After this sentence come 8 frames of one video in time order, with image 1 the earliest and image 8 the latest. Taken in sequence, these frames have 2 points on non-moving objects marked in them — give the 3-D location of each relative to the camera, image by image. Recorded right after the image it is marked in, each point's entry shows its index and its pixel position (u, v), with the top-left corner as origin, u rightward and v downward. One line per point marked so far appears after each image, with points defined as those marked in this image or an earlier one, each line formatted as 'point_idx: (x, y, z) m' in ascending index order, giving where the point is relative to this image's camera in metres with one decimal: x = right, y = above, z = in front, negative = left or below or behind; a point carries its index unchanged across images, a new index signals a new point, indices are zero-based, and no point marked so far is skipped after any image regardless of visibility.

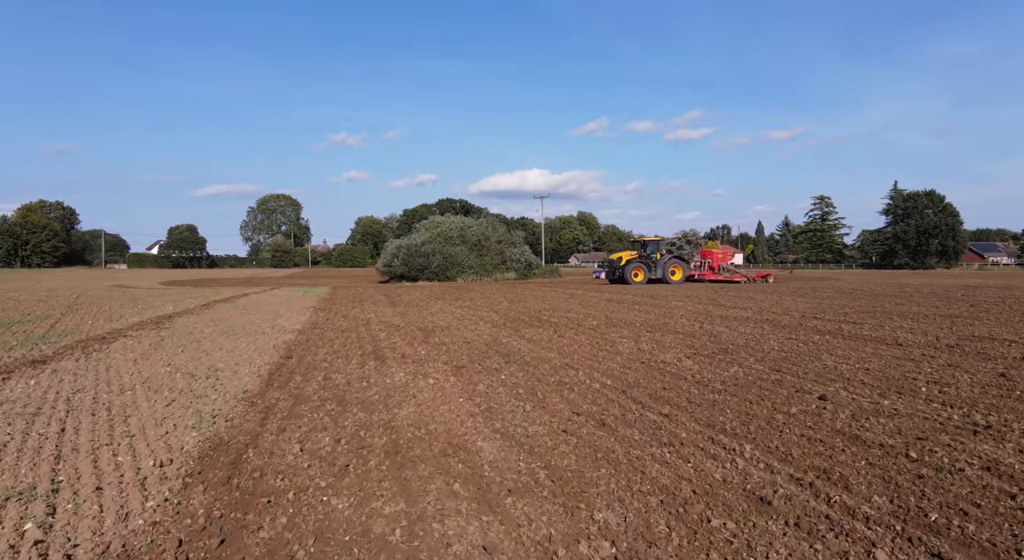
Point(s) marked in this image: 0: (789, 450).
0: (+2.2, -1.4, +4.2) m
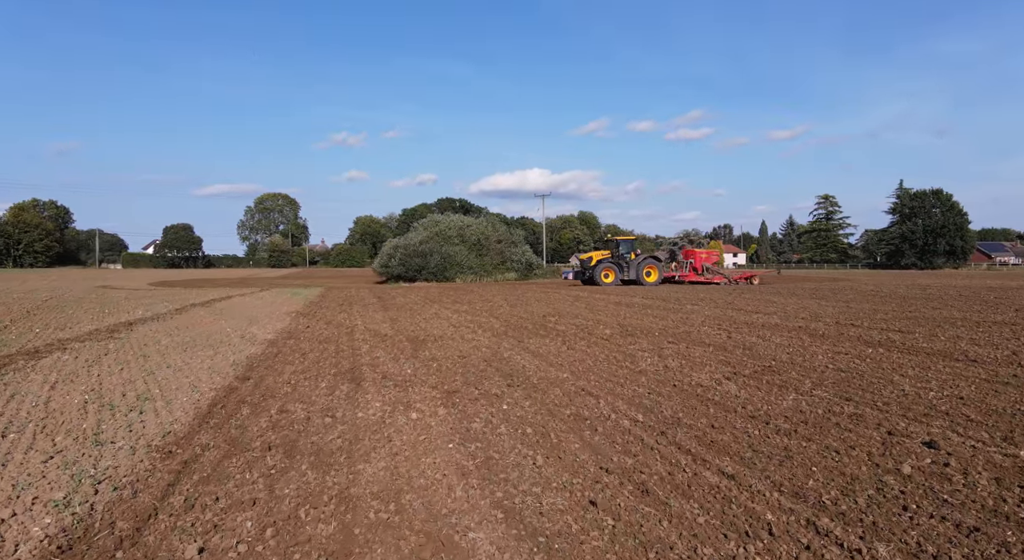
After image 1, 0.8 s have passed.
0: (+2.3, -1.4, +2.7) m
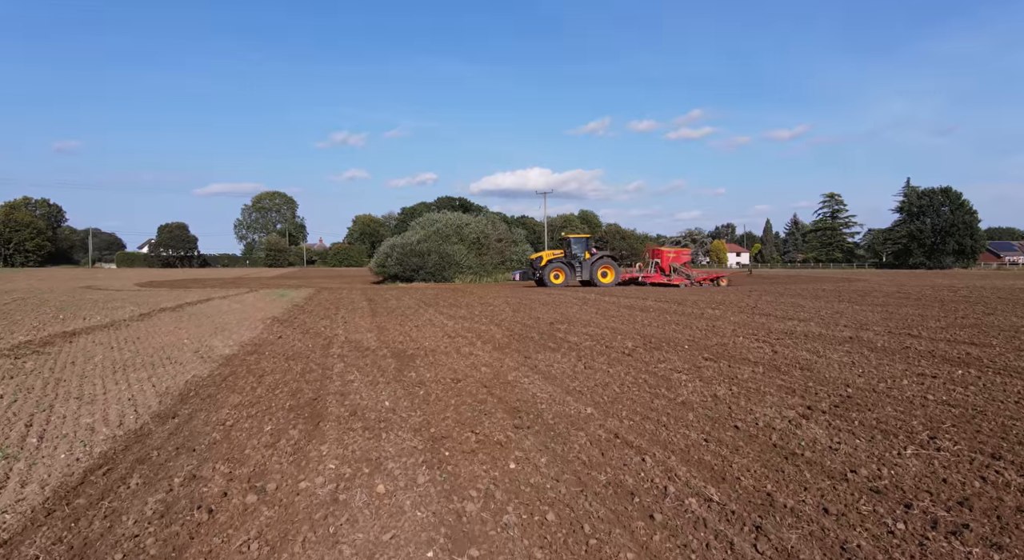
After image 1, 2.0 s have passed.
0: (+2.4, -1.5, +1.1) m
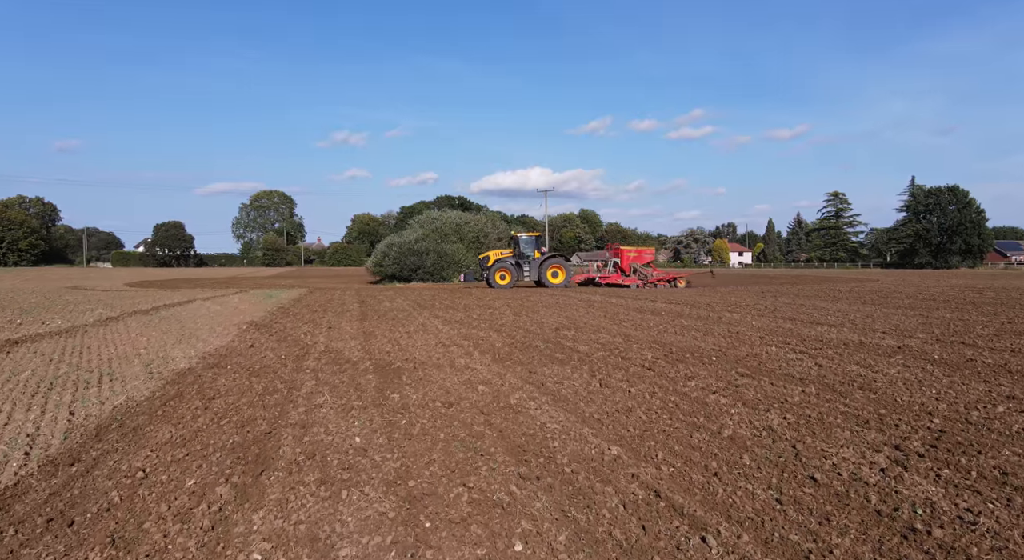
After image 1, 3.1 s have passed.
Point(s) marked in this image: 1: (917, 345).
0: (+2.4, -1.6, -0.2) m
1: (+7.5, -1.2, +9.5) m
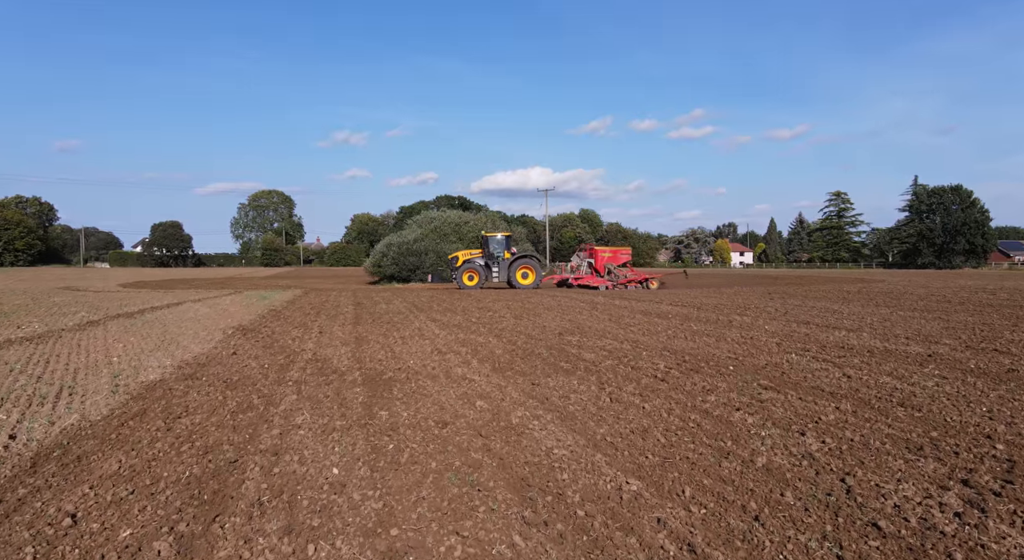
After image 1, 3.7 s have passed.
0: (+2.4, -1.6, -0.8) m
1: (+7.5, -1.2, +8.9) m
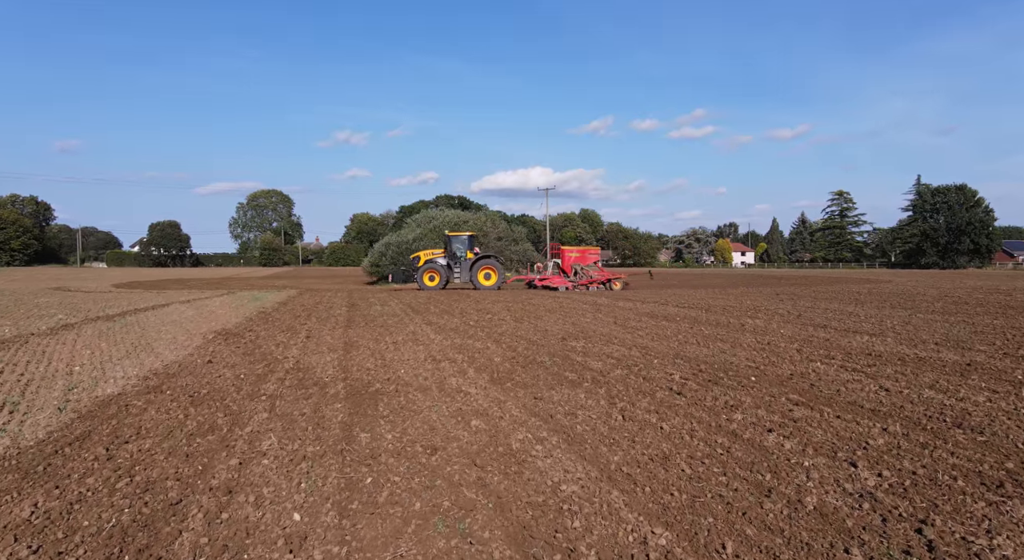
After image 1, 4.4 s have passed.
0: (+2.4, -1.6, -1.5) m
1: (+7.5, -1.3, +8.2) m
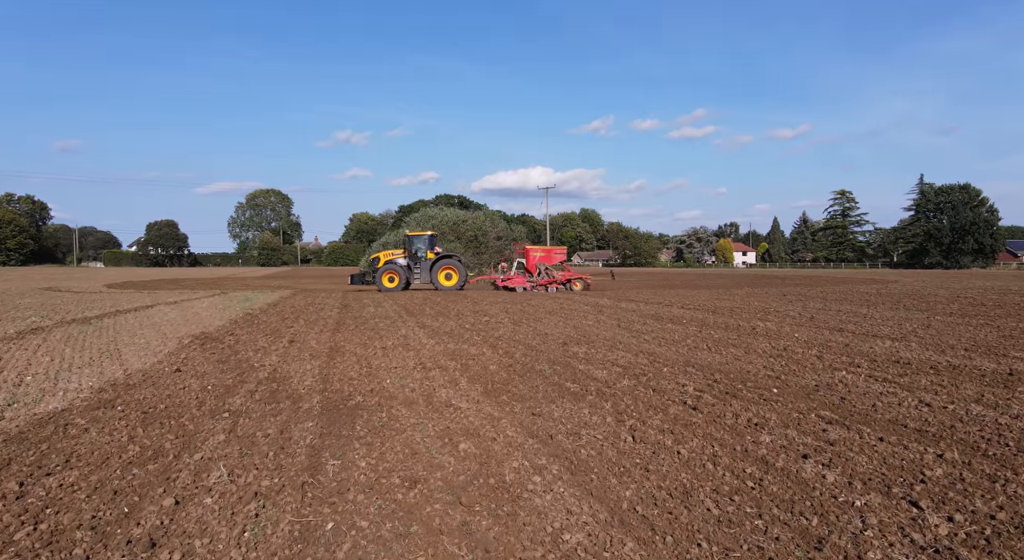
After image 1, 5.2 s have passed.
0: (+2.4, -1.7, -2.2) m
1: (+7.4, -1.3, +7.5) m
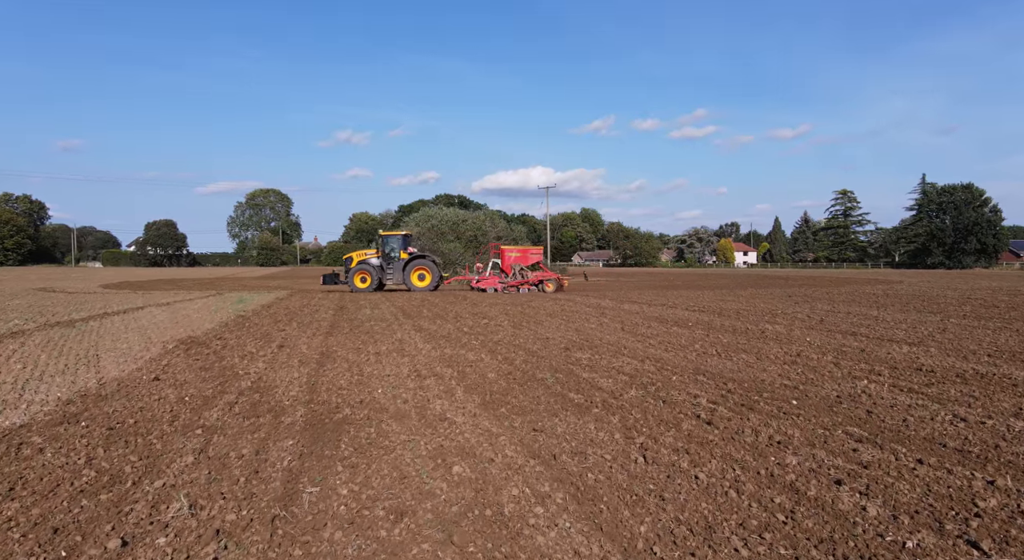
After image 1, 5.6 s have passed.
0: (+2.4, -1.7, -2.7) m
1: (+7.4, -1.3, +7.0) m
